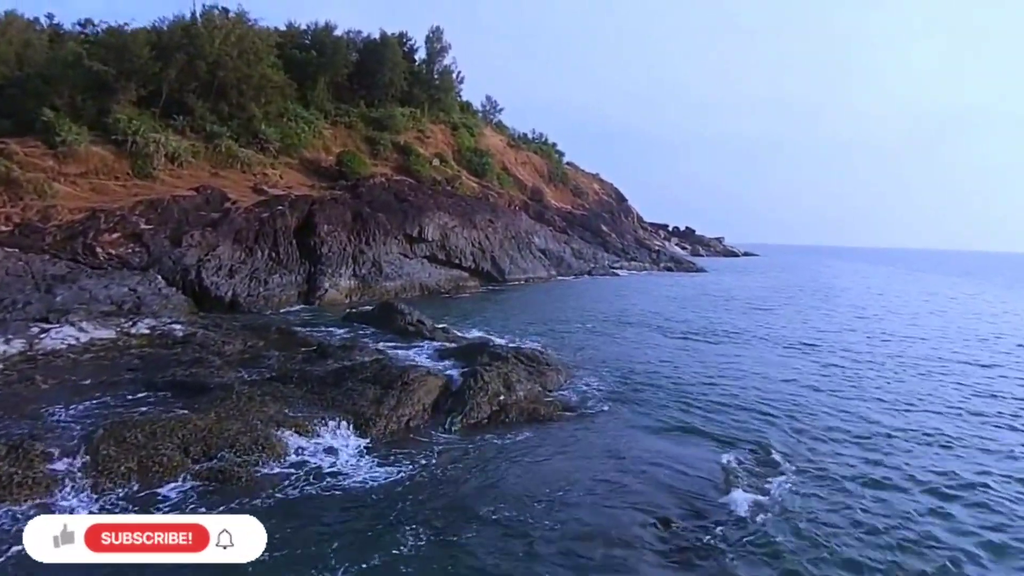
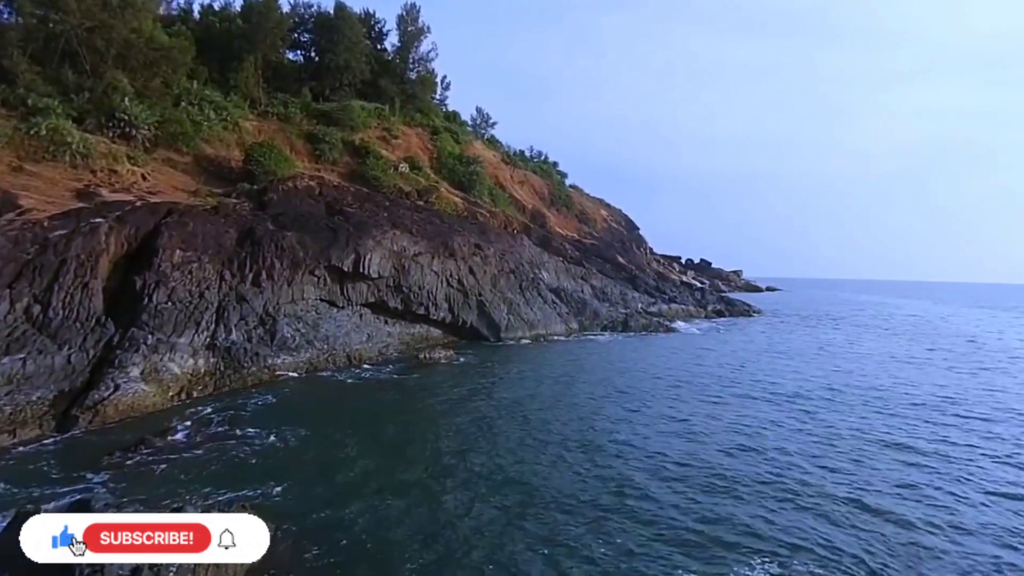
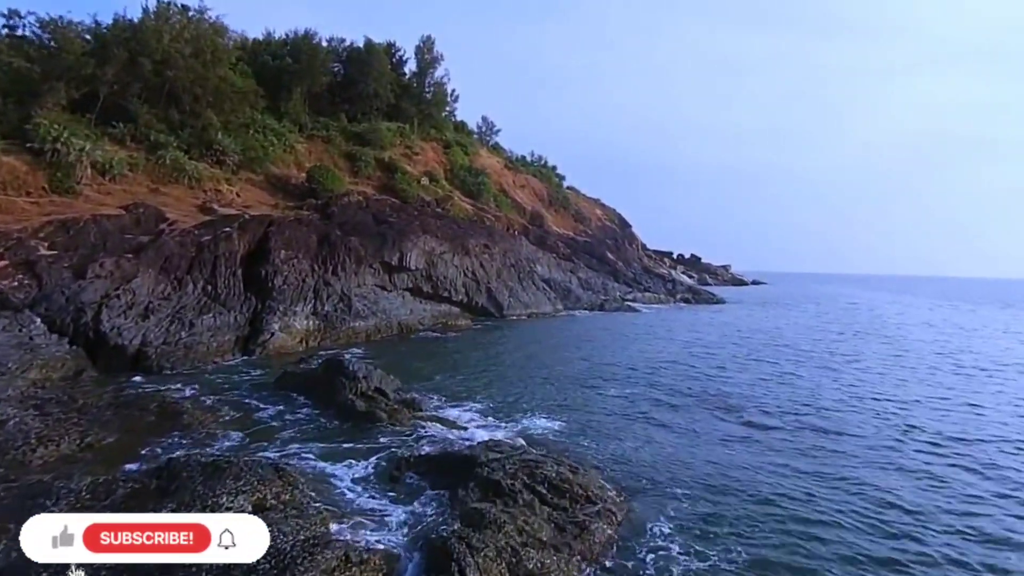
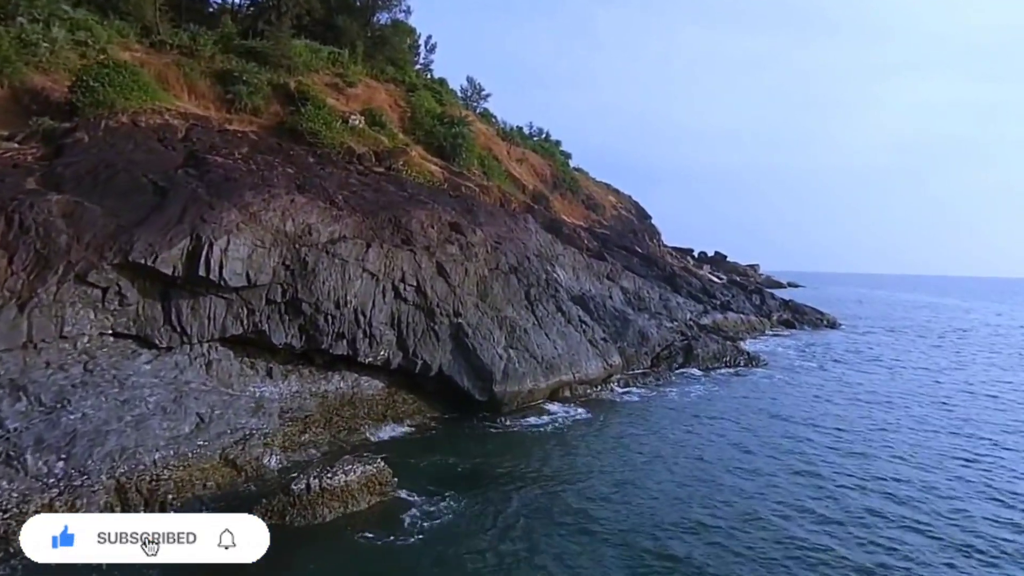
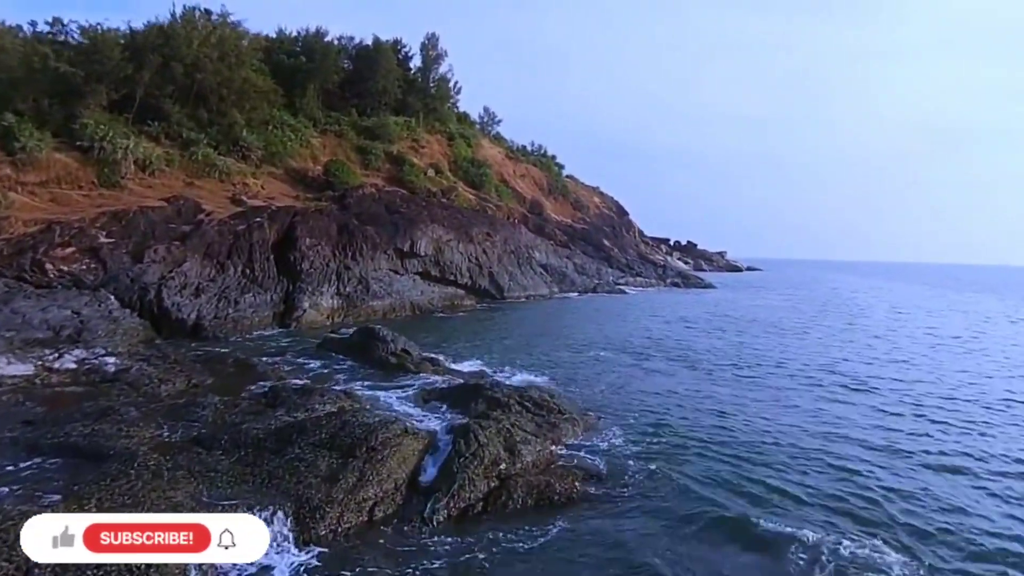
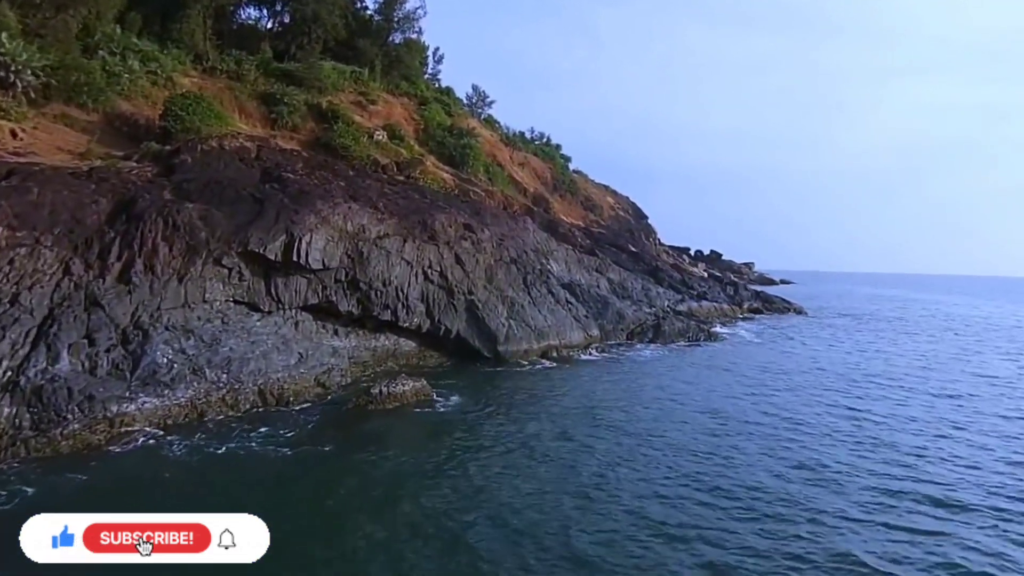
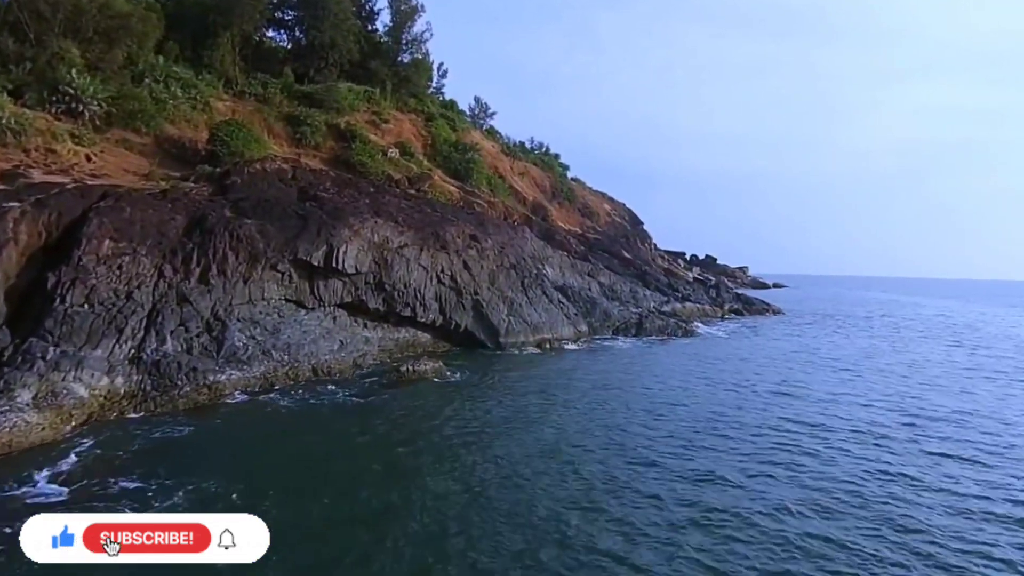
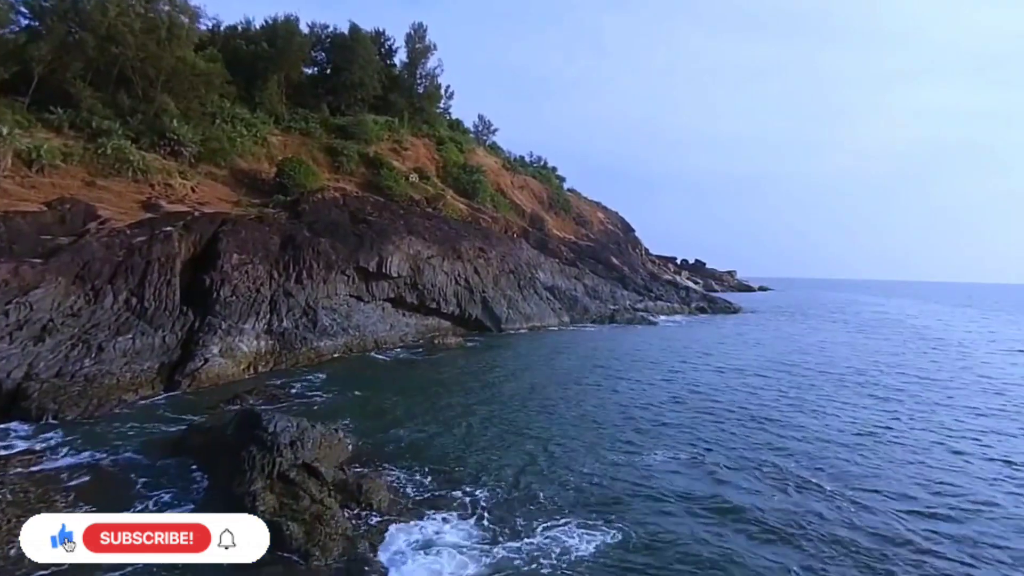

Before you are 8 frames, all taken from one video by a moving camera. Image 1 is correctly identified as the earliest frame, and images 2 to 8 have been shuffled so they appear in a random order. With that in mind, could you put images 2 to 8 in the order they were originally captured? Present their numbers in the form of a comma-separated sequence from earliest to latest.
5, 3, 8, 2, 7, 6, 4
